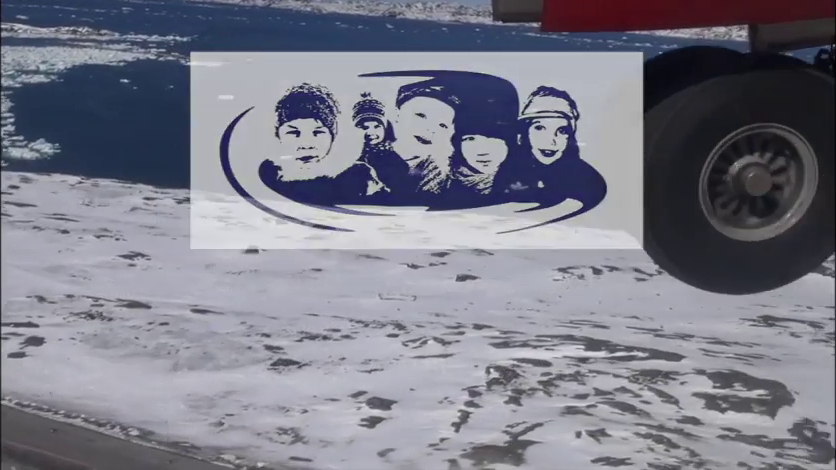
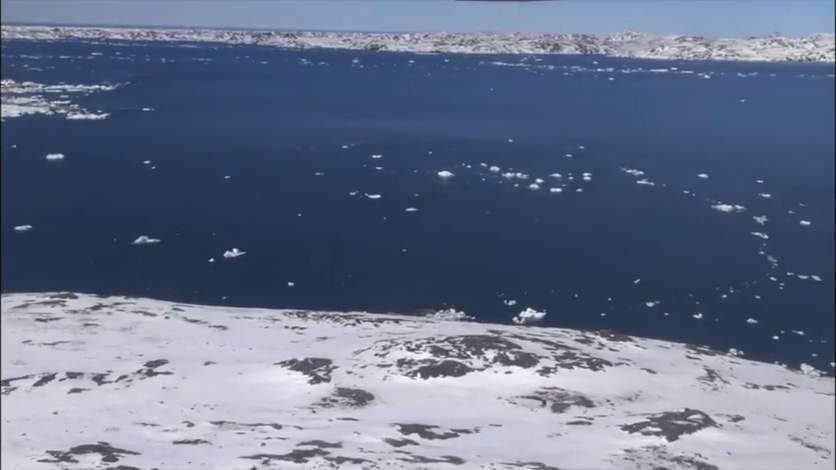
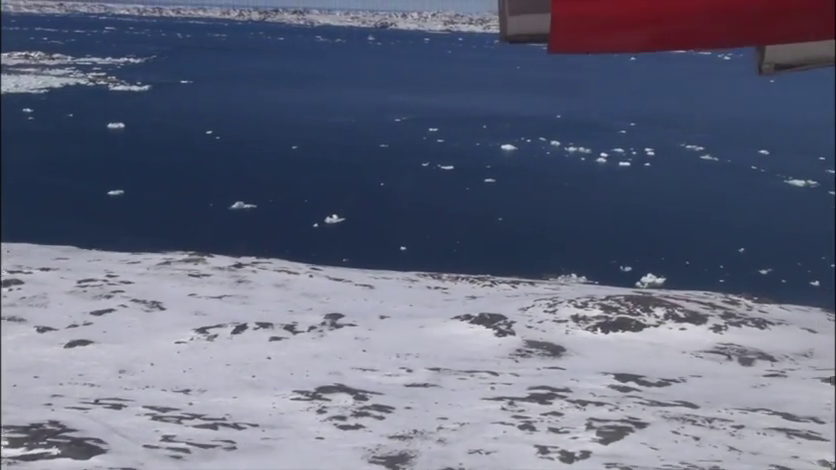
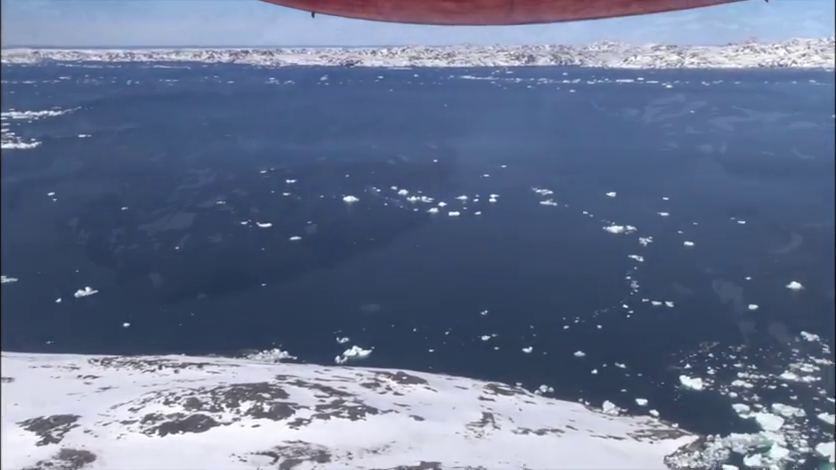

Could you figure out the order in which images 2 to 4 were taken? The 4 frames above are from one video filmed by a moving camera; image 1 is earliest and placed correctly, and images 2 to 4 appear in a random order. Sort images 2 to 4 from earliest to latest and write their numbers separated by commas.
3, 2, 4
